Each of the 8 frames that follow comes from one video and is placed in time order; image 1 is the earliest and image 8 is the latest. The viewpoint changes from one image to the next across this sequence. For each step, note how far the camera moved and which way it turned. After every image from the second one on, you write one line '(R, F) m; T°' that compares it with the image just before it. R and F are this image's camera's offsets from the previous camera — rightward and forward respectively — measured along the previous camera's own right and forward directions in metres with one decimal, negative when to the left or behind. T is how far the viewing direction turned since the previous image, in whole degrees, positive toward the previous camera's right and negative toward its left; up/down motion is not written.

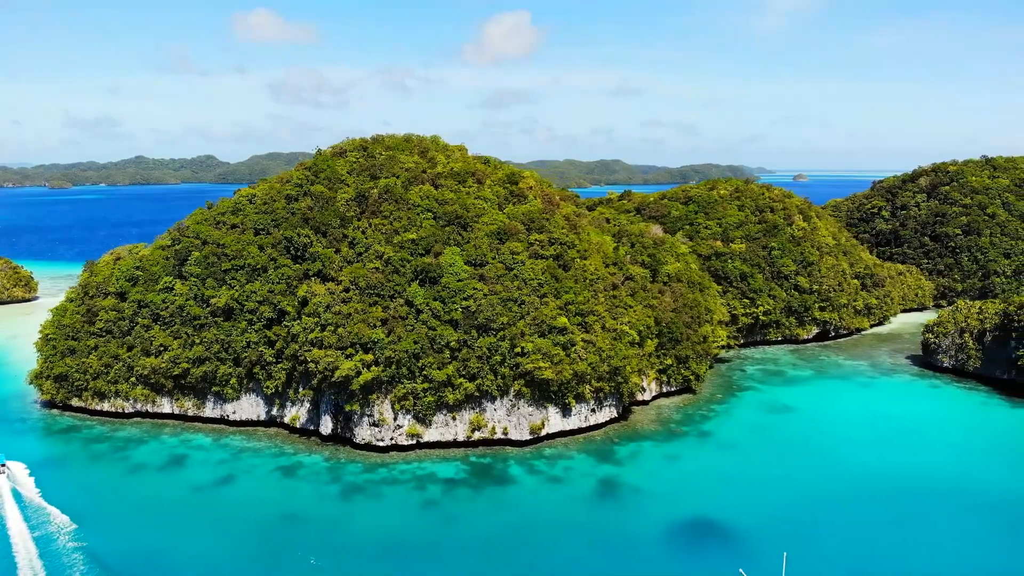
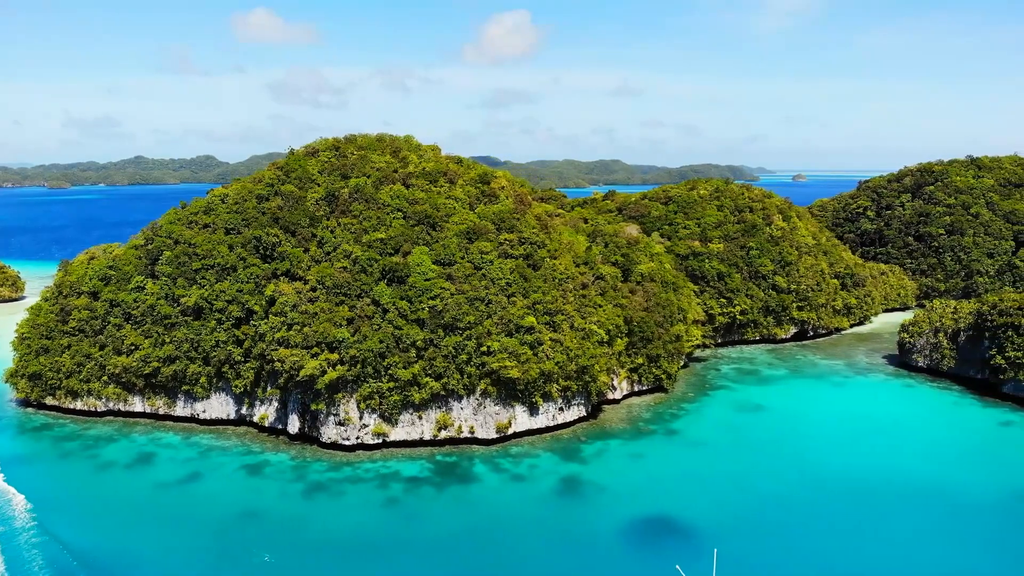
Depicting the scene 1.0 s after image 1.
(+1.8, -0.1) m; 0°
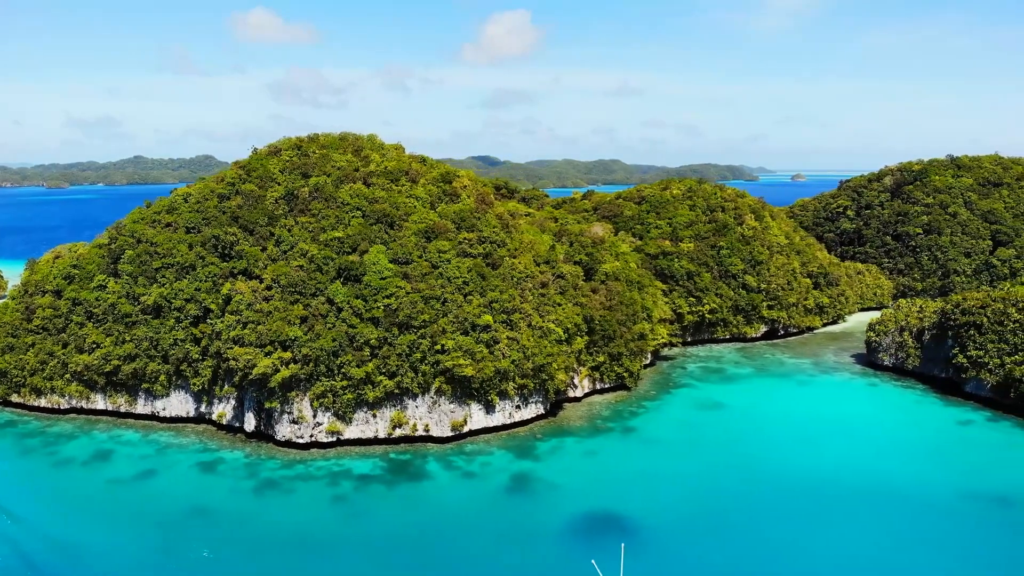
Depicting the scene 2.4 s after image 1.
(+2.5, -0.2) m; 0°
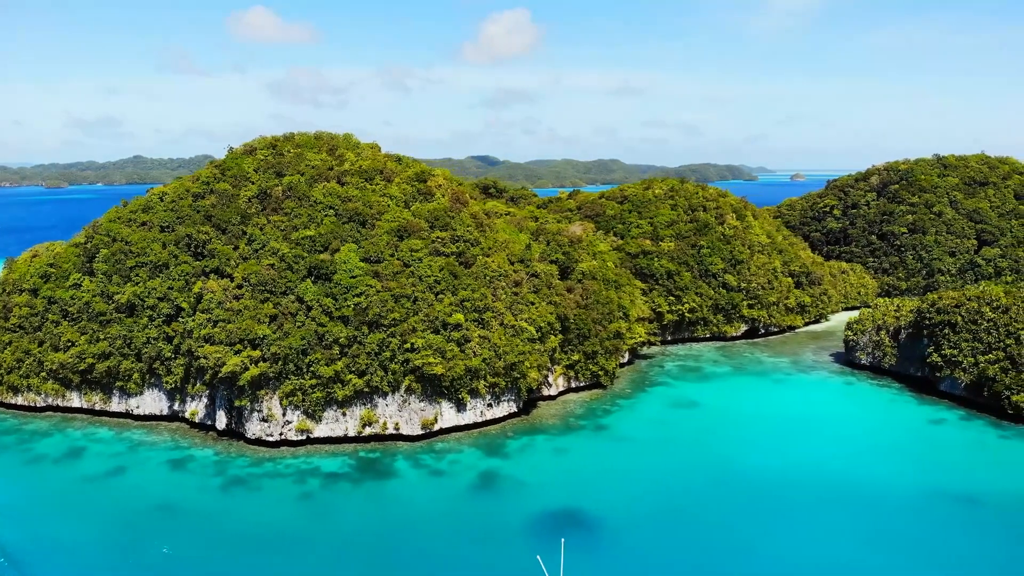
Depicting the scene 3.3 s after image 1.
(+1.7, -0.1) m; 0°
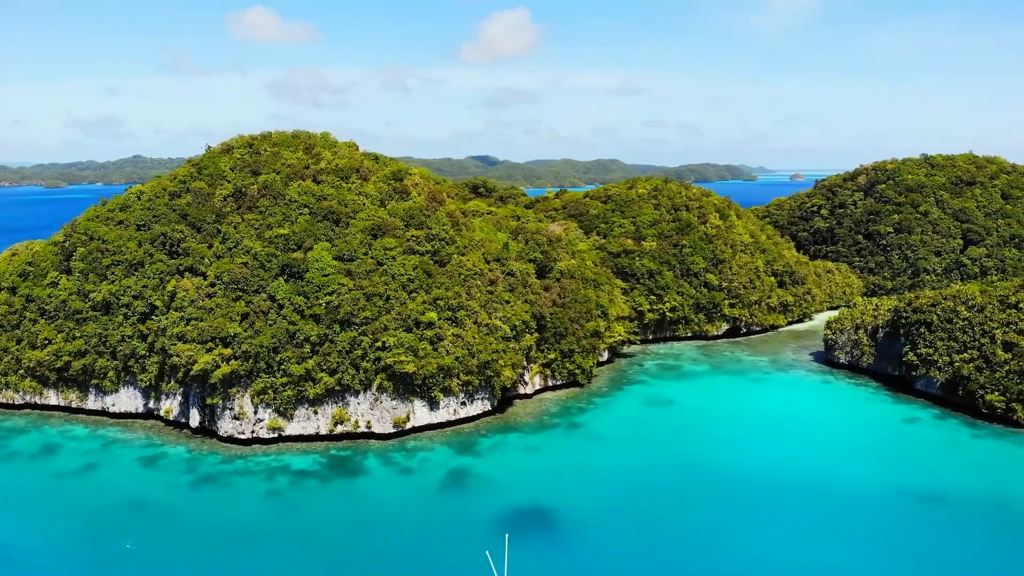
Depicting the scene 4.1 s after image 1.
(+1.6, -0.1) m; 0°
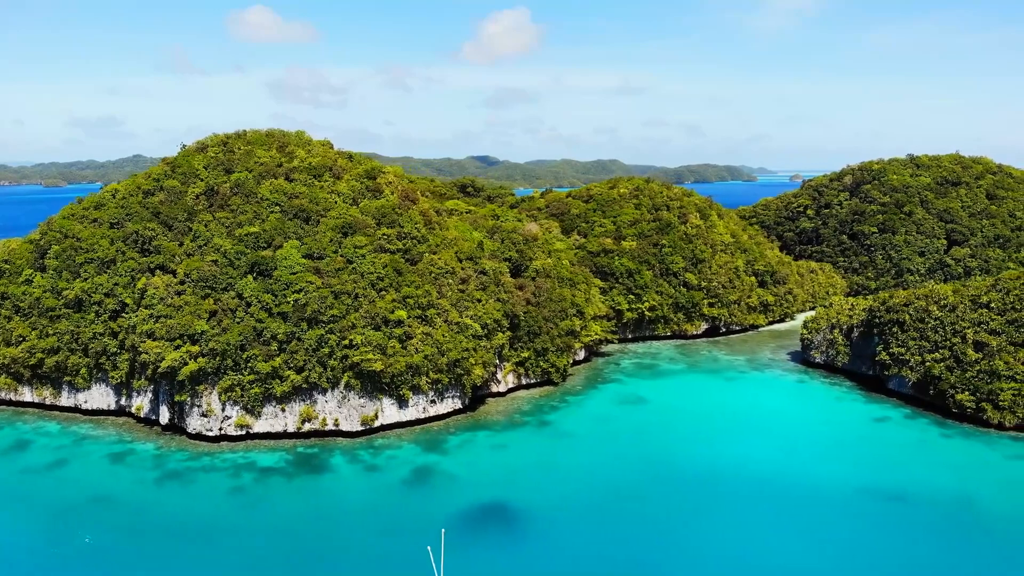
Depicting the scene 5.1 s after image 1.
(+1.8, -0.1) m; 0°
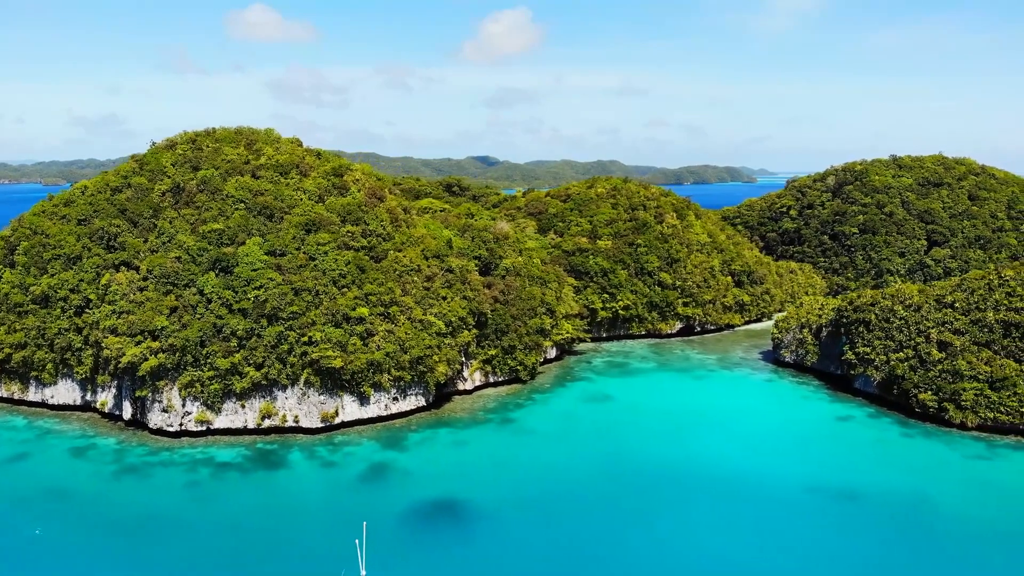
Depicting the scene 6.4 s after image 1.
(+2.2, -0.1) m; 0°
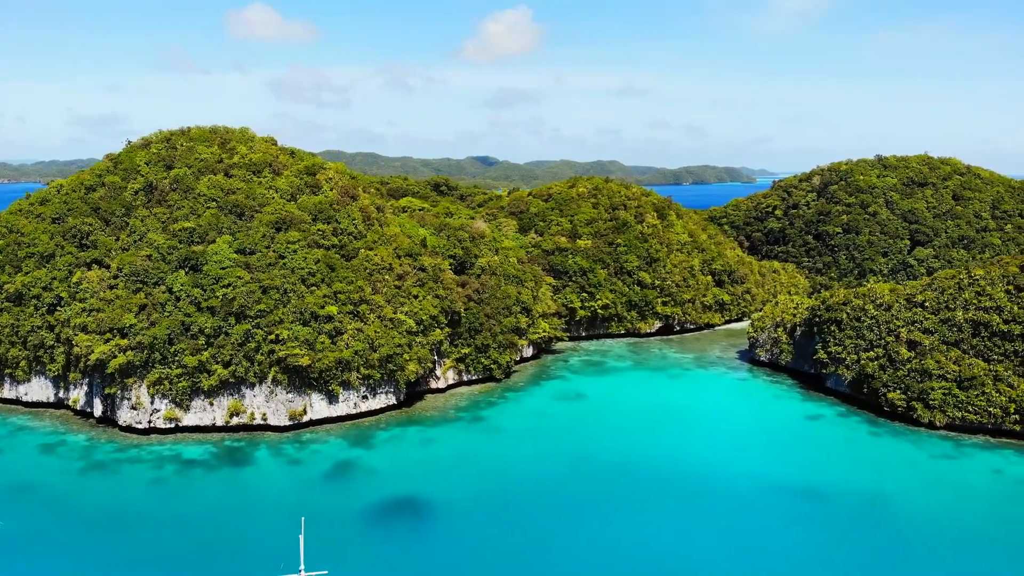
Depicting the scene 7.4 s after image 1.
(+1.8, -0.2) m; 0°
